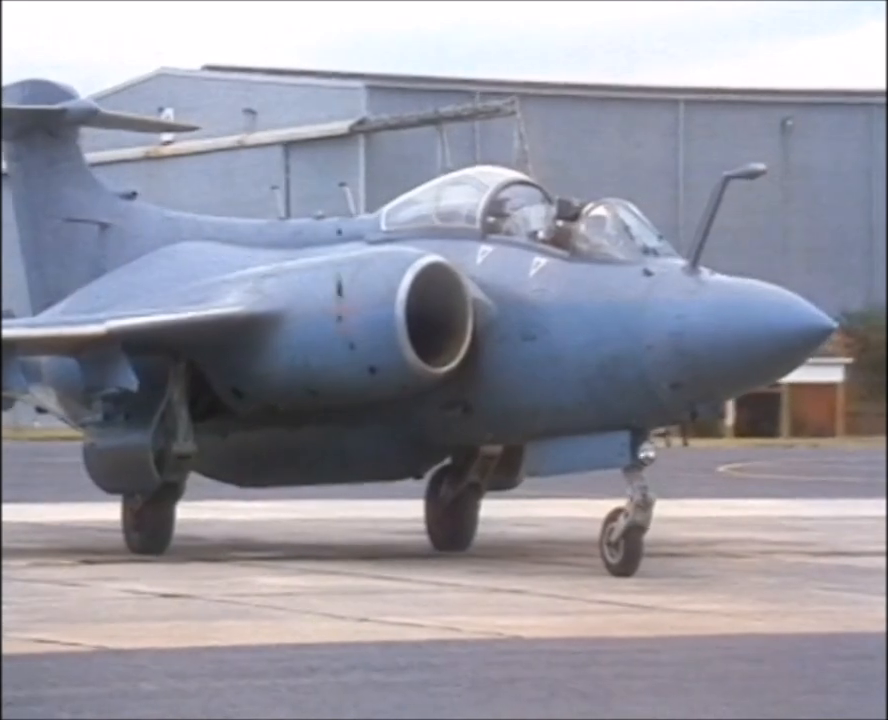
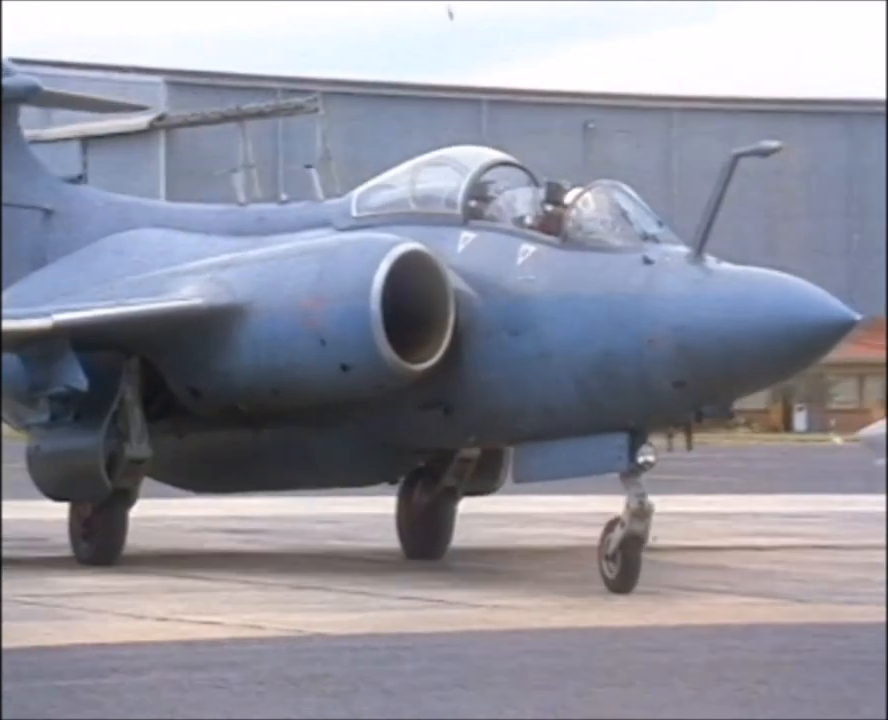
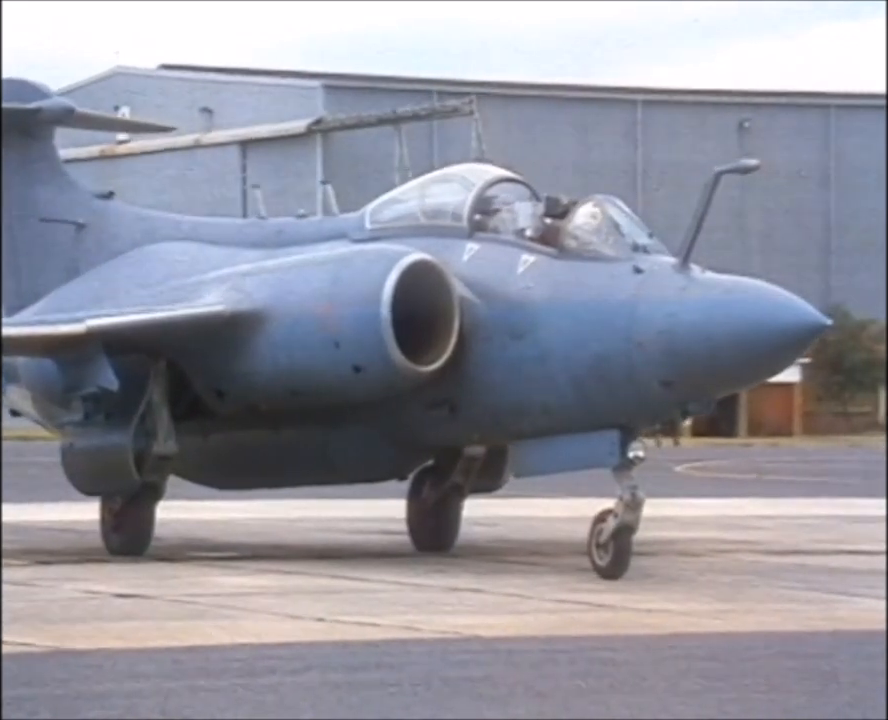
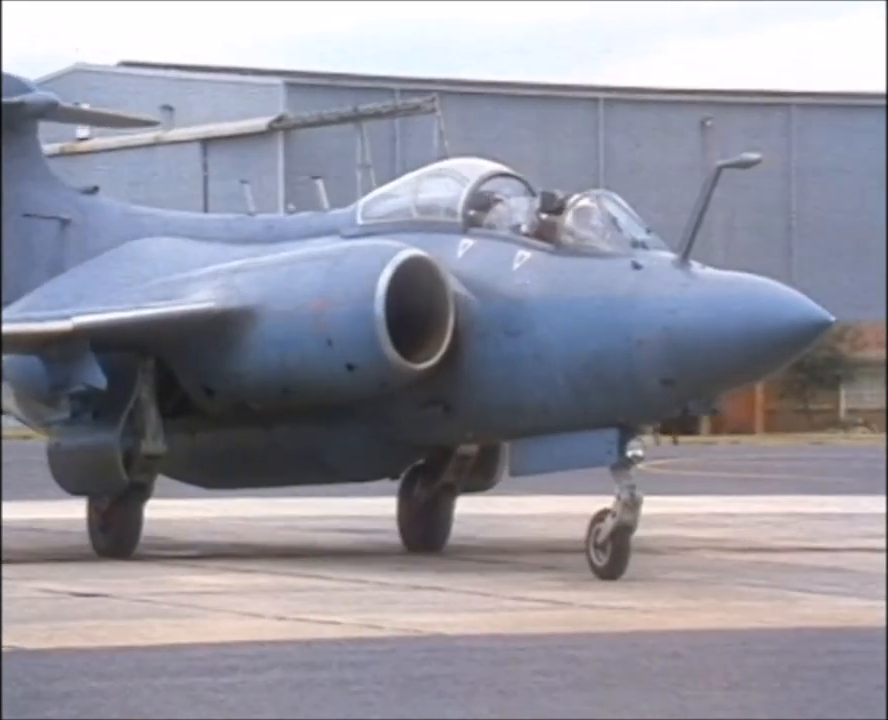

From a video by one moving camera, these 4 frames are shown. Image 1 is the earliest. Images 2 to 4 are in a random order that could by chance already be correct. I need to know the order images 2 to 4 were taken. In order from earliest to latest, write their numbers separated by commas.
3, 4, 2
